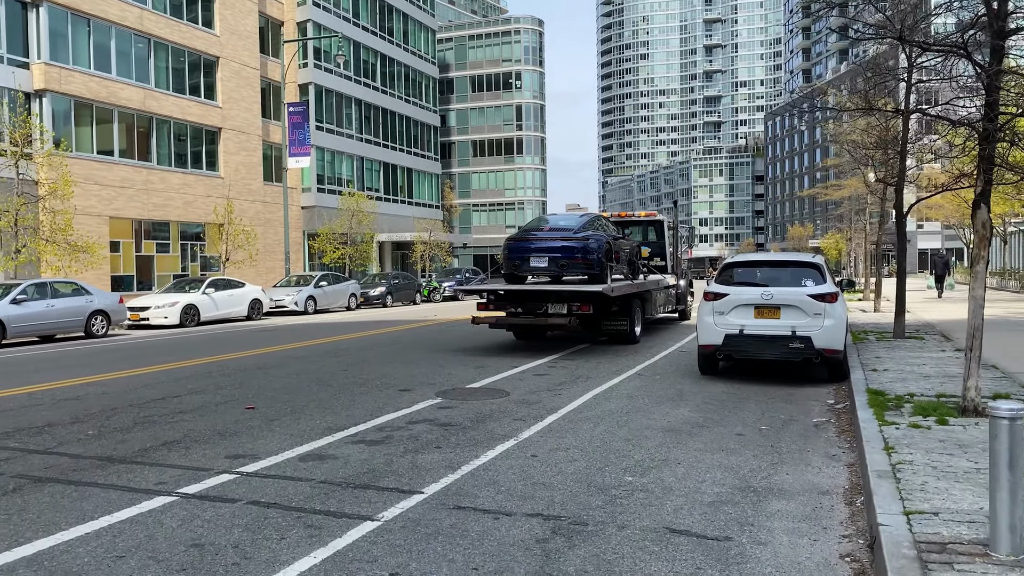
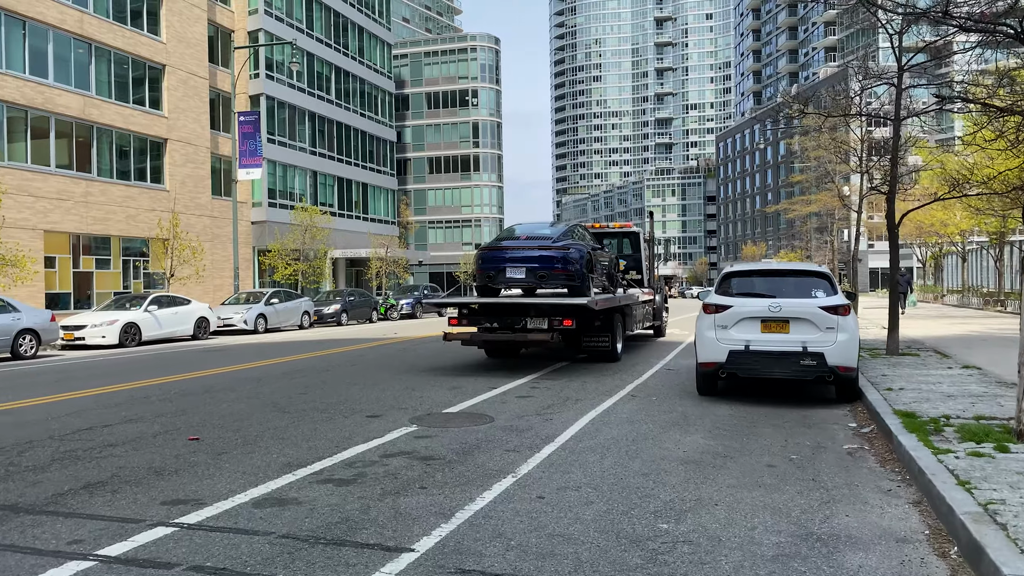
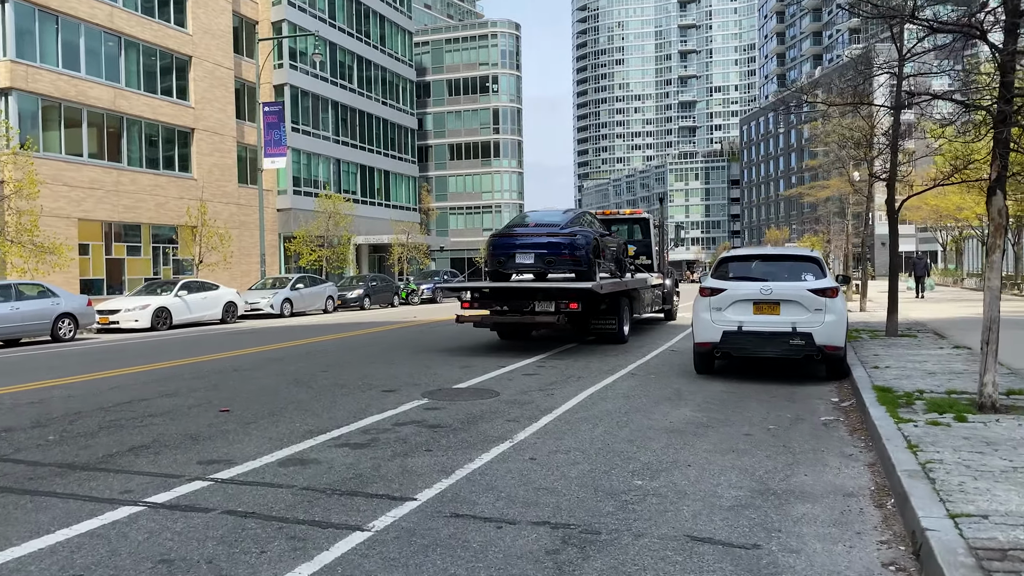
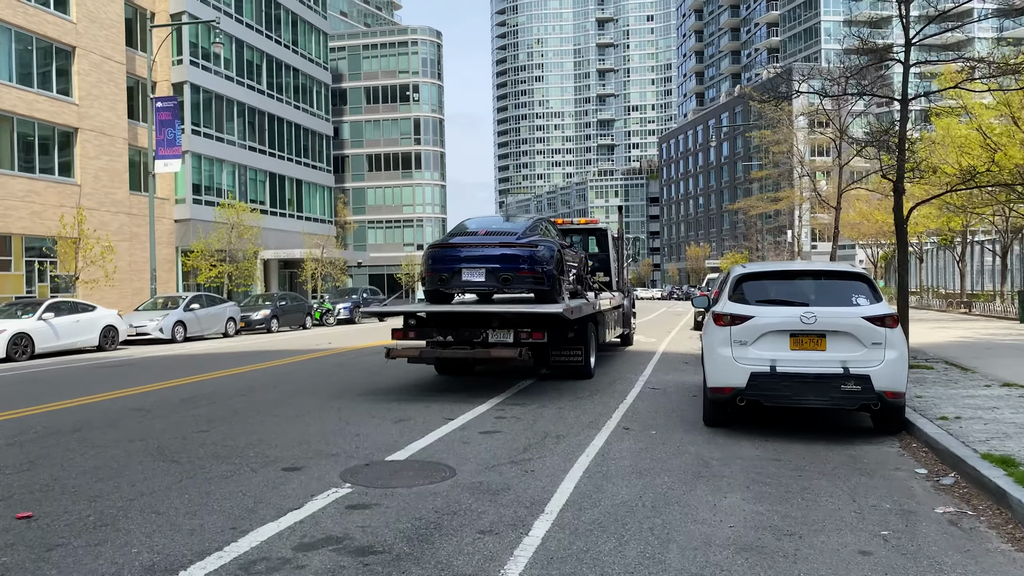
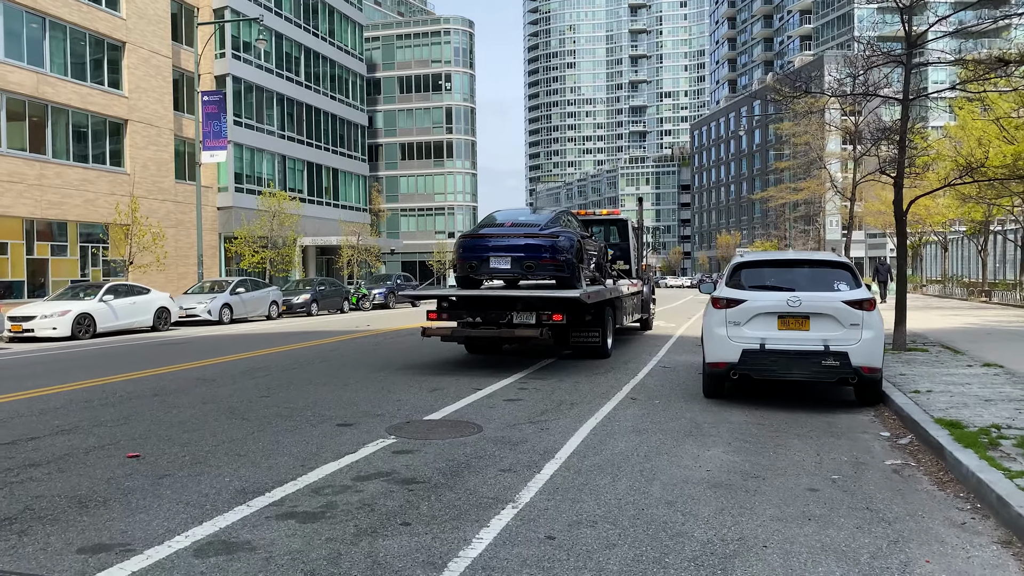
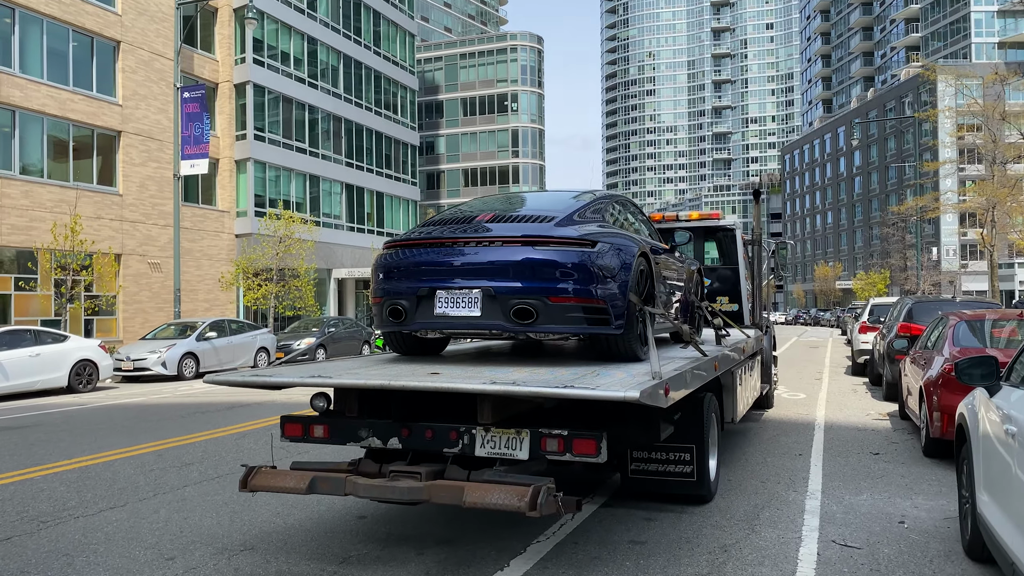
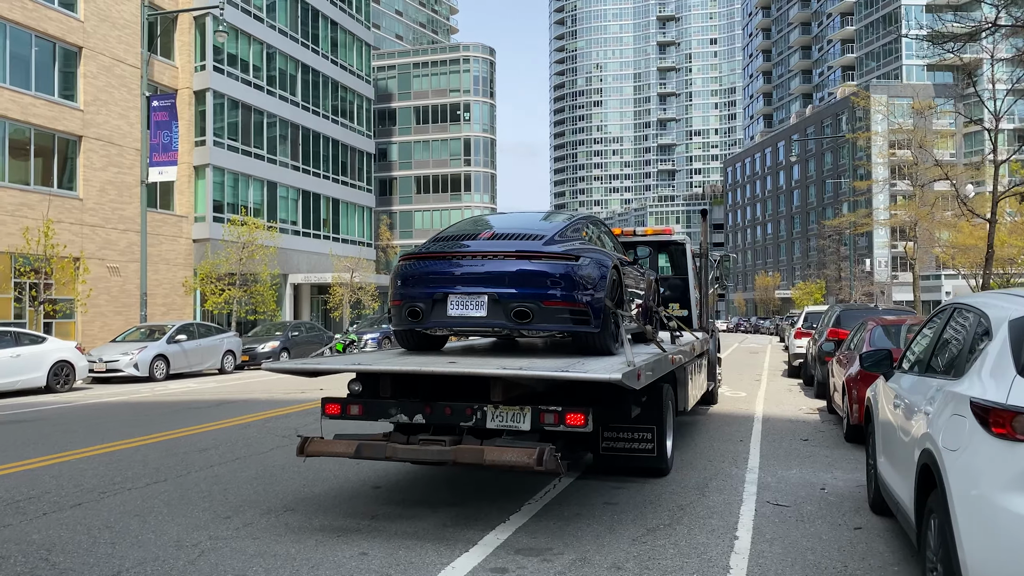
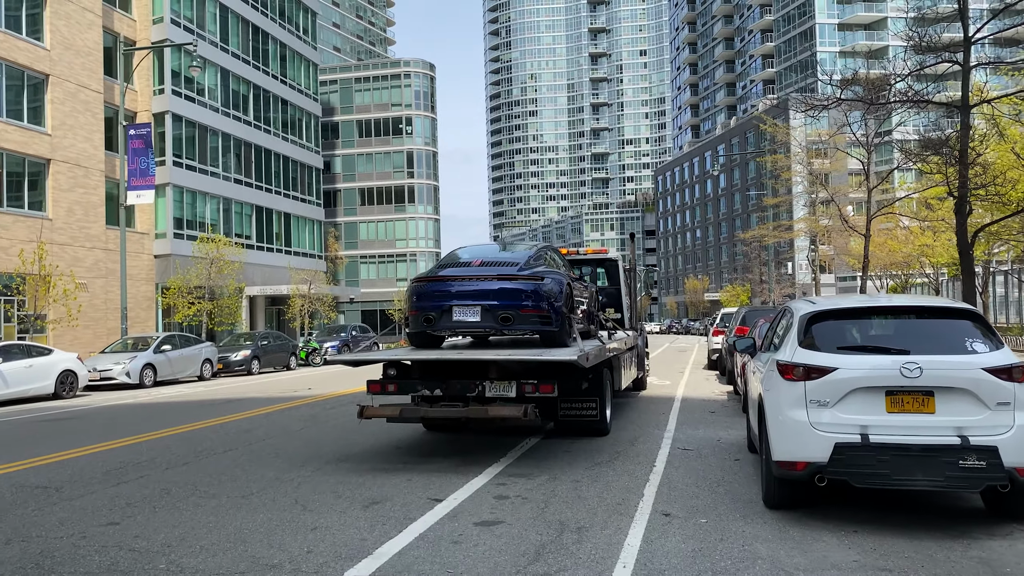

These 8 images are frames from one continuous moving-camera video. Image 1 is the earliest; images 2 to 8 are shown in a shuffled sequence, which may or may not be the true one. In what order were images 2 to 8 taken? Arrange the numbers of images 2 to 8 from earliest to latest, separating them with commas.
3, 2, 5, 4, 8, 7, 6
